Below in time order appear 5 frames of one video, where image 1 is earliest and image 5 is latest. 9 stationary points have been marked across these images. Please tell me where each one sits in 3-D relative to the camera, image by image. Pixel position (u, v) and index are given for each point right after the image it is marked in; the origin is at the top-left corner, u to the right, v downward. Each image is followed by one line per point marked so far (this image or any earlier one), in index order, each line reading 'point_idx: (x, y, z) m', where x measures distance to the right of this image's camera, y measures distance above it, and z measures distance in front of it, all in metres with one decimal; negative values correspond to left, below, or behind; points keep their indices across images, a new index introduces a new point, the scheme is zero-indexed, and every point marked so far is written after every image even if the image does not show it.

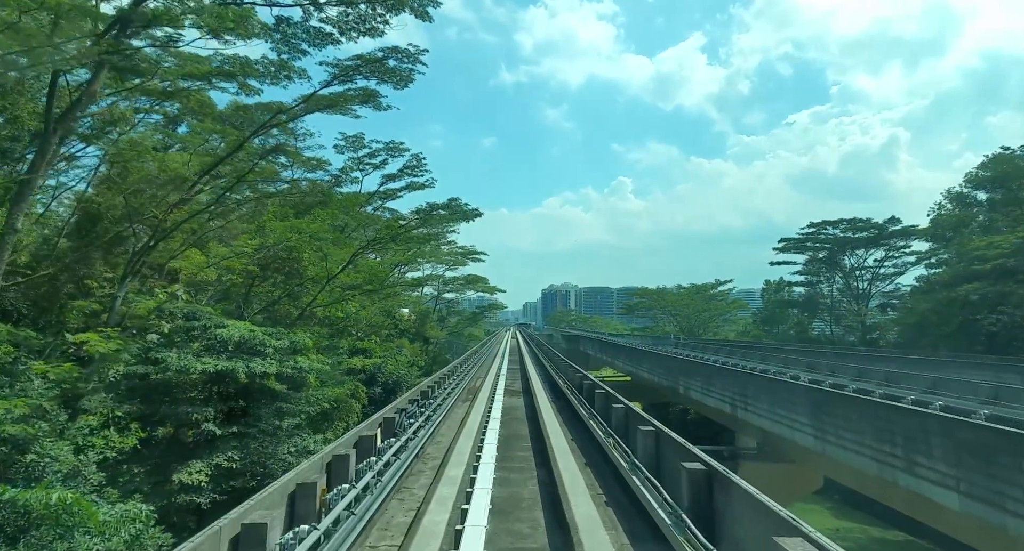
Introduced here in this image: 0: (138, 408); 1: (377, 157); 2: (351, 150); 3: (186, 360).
0: (-5.9, -2.1, +8.8) m
1: (-4.6, +4.1, +19.2) m
2: (-5.4, +4.2, +18.9) m
3: (-5.1, -1.3, +8.7) m
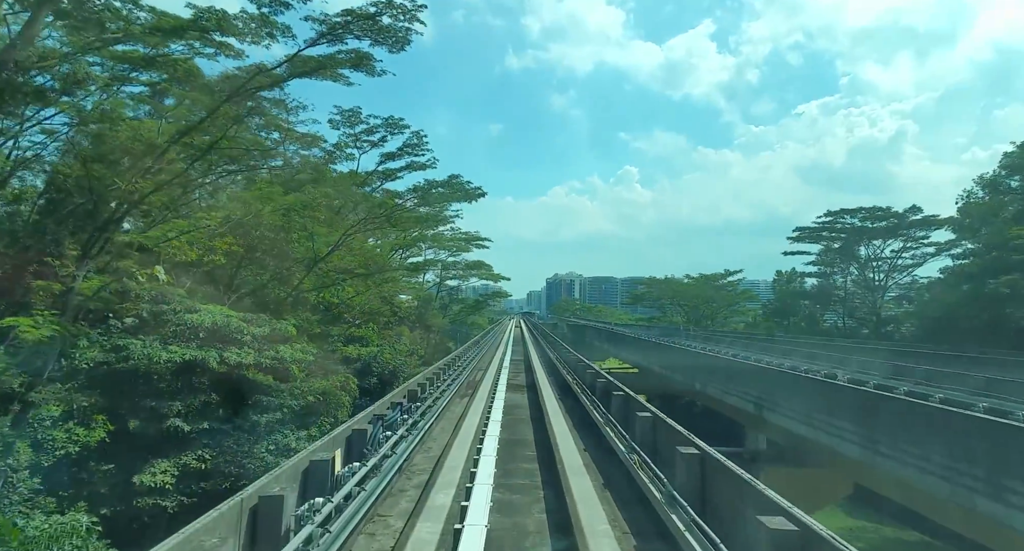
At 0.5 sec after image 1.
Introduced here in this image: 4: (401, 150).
0: (-5.9, -1.8, +8.0) m
1: (-4.4, +4.6, +18.2) m
2: (-5.2, +4.8, +17.9) m
3: (-5.1, -1.0, +7.8) m
4: (-3.8, +4.3, +19.2) m
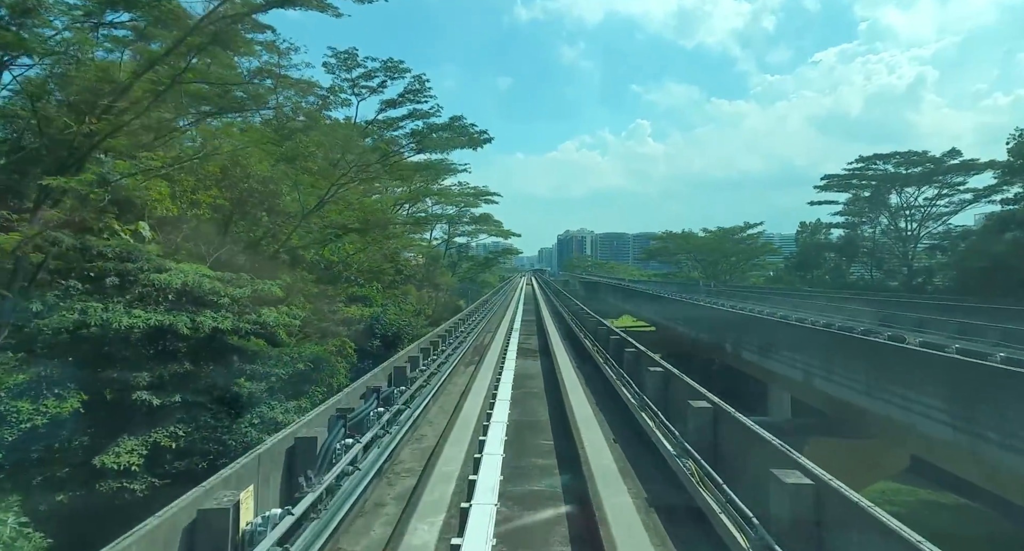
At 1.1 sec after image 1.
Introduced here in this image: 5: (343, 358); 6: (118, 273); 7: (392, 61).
0: (-5.8, -1.2, +7.3) m
1: (-4.2, +5.9, +16.9) m
2: (-5.0, +6.1, +16.6) m
3: (-5.0, -0.5, +7.0) m
4: (-3.5, +5.7, +17.9) m
5: (-3.9, -1.9, +13.2) m
6: (-5.3, 0.0, +7.5) m
7: (-3.7, +6.5, +17.2) m
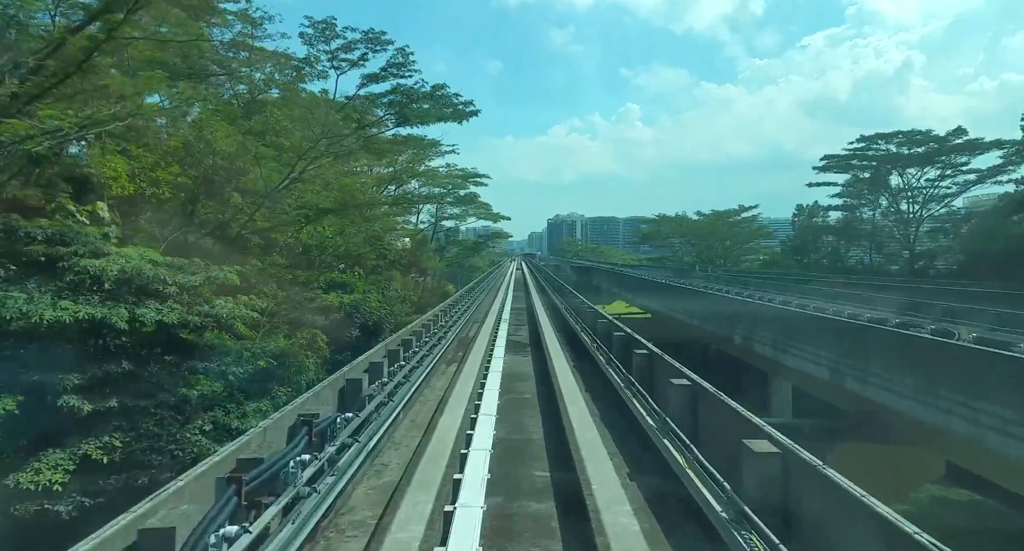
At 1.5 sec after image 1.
0: (-5.9, -1.1, +6.3) m
1: (-4.5, +6.3, +15.8) m
2: (-5.3, +6.5, +15.5) m
3: (-5.1, -0.3, +6.0) m
4: (-3.8, +6.2, +16.9) m
5: (-4.1, -1.6, +12.3) m
6: (-5.4, +0.2, +6.5) m
7: (-4.0, +7.0, +16.1) m
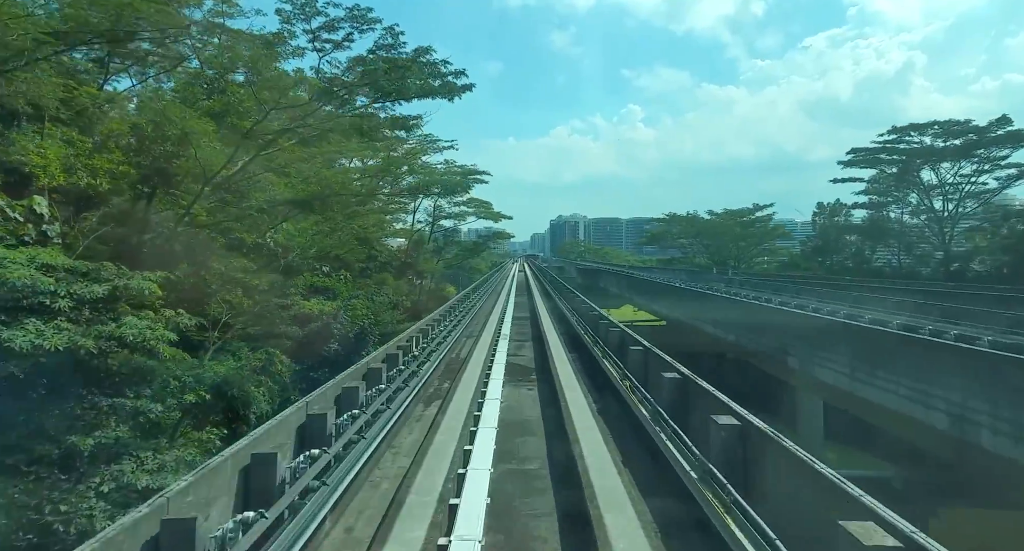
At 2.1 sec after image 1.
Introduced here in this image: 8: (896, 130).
0: (-5.9, -1.2, +4.8) m
1: (-4.4, +6.2, +14.3) m
2: (-5.3, +6.4, +14.0) m
3: (-5.1, -0.4, +4.5) m
4: (-3.8, +6.0, +15.3) m
5: (-4.1, -1.7, +10.8) m
6: (-5.4, +0.1, +5.0) m
7: (-3.9, +6.9, +14.6) m
8: (+12.8, +4.9, +18.7) m
